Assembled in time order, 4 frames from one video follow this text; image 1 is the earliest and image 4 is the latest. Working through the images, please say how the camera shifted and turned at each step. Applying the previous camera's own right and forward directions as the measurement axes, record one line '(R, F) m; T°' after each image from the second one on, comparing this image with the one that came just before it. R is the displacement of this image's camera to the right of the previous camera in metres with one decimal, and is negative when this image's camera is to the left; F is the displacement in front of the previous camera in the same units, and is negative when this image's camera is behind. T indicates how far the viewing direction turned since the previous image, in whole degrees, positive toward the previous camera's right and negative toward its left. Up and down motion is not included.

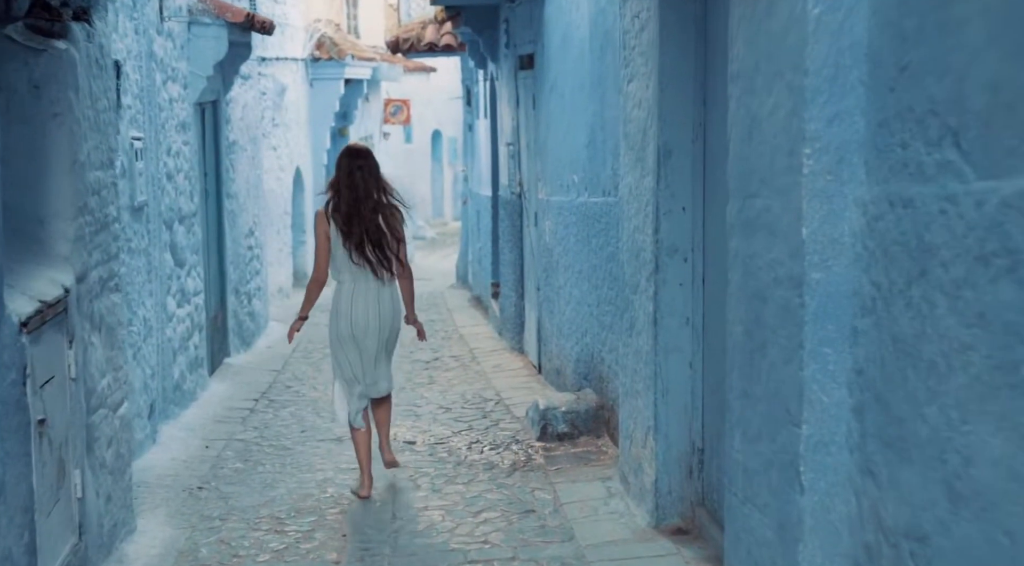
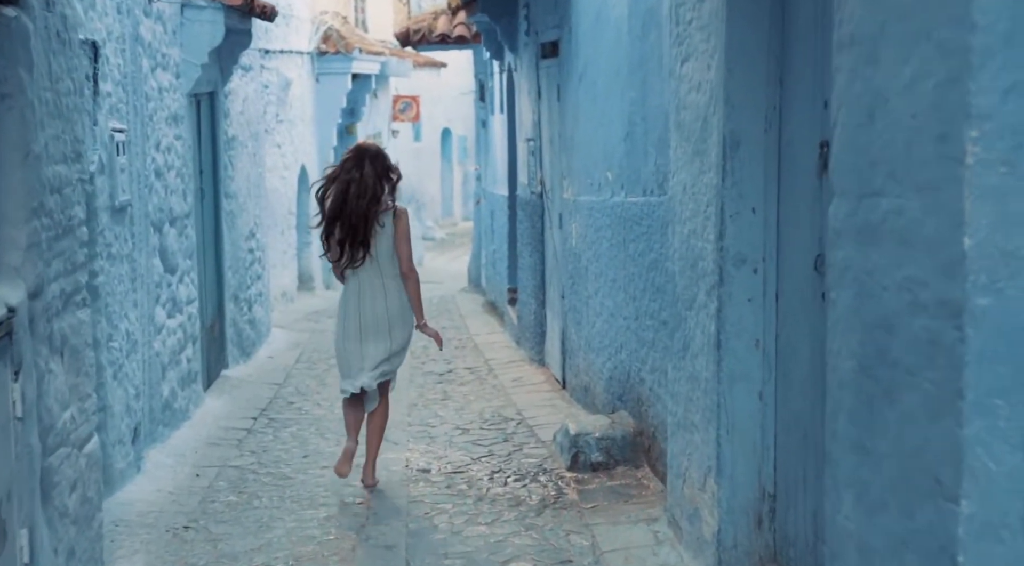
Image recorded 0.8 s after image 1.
(-0.1, +0.8) m; 0°
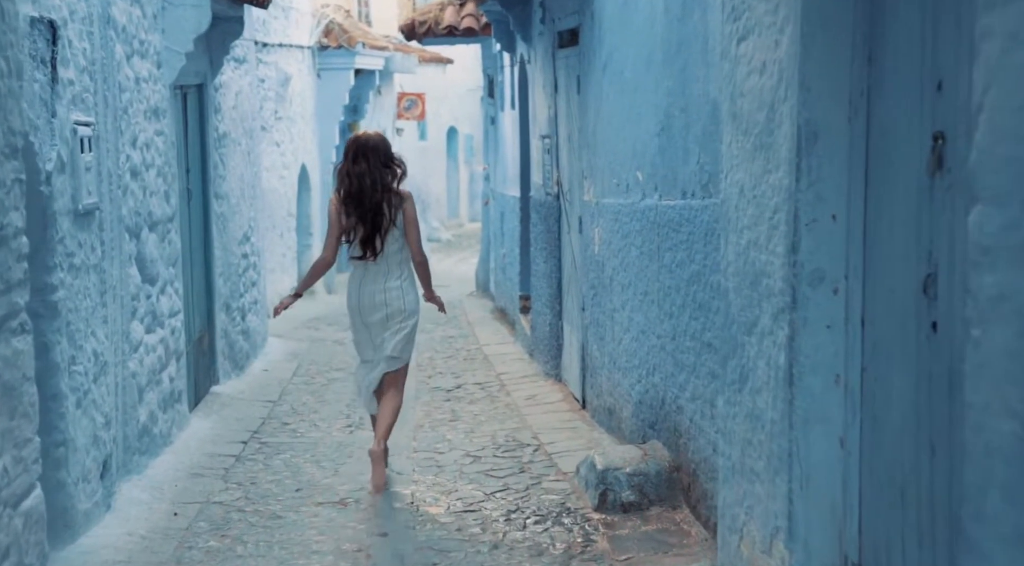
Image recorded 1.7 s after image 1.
(-0.1, +0.8) m; 0°
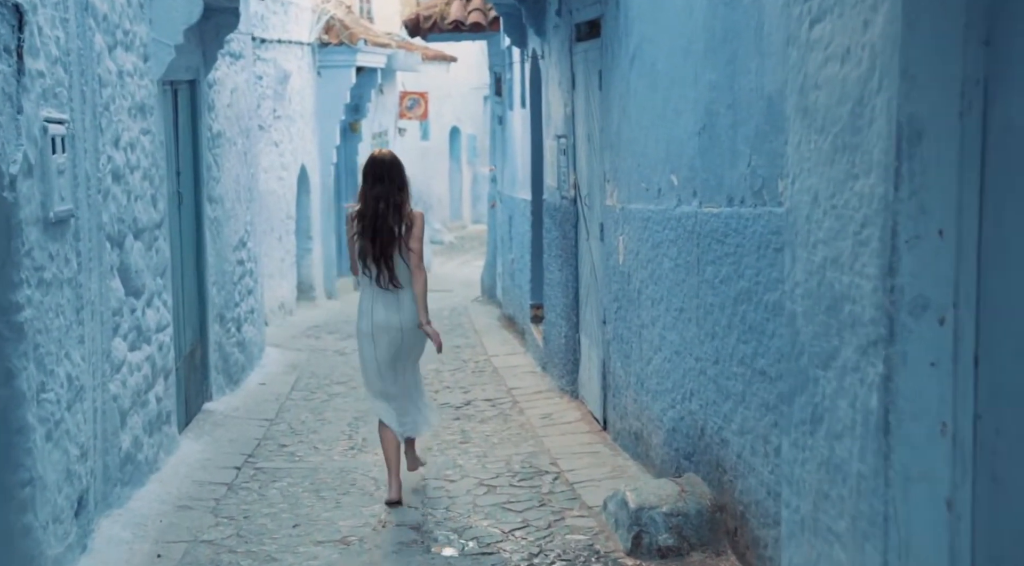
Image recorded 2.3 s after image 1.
(-0.1, +0.6) m; 0°
